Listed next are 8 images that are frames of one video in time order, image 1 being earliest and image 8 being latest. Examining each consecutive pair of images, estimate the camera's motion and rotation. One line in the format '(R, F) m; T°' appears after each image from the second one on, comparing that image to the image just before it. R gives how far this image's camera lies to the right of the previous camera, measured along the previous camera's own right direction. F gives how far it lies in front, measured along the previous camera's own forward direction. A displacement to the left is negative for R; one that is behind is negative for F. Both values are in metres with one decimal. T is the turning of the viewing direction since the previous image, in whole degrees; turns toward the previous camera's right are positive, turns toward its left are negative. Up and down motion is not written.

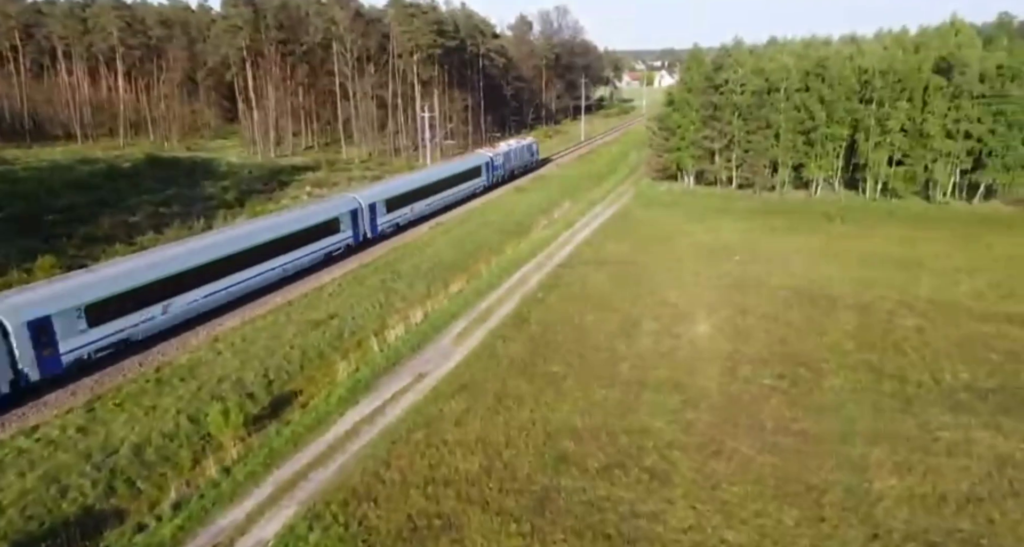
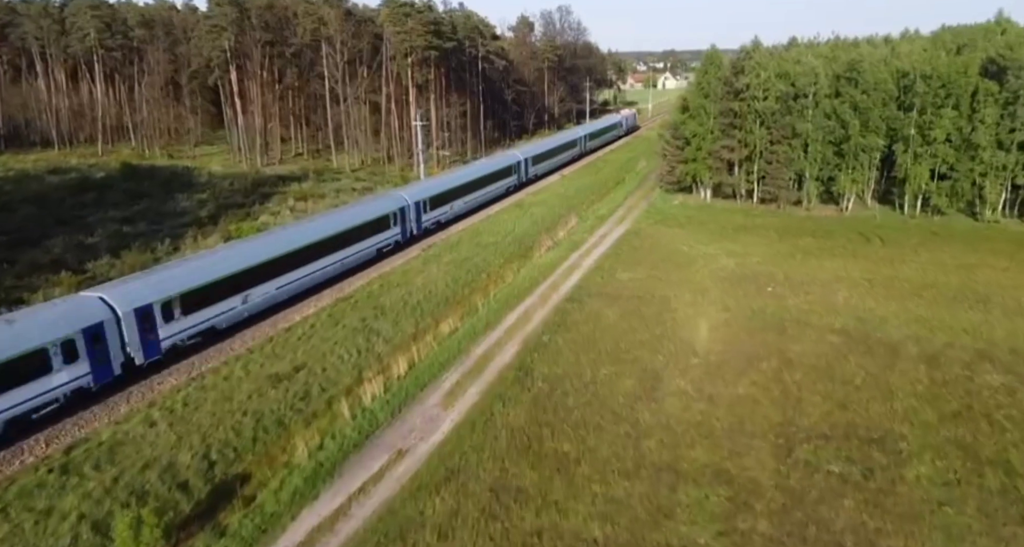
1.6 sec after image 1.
(0.0, +3.3) m; 0°
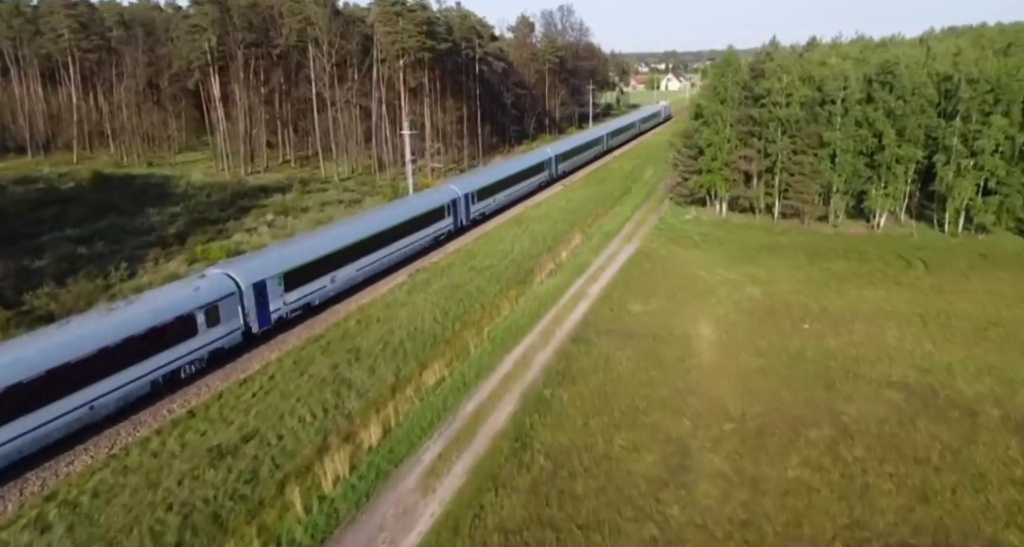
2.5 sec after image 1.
(+0.1, +3.0) m; 0°
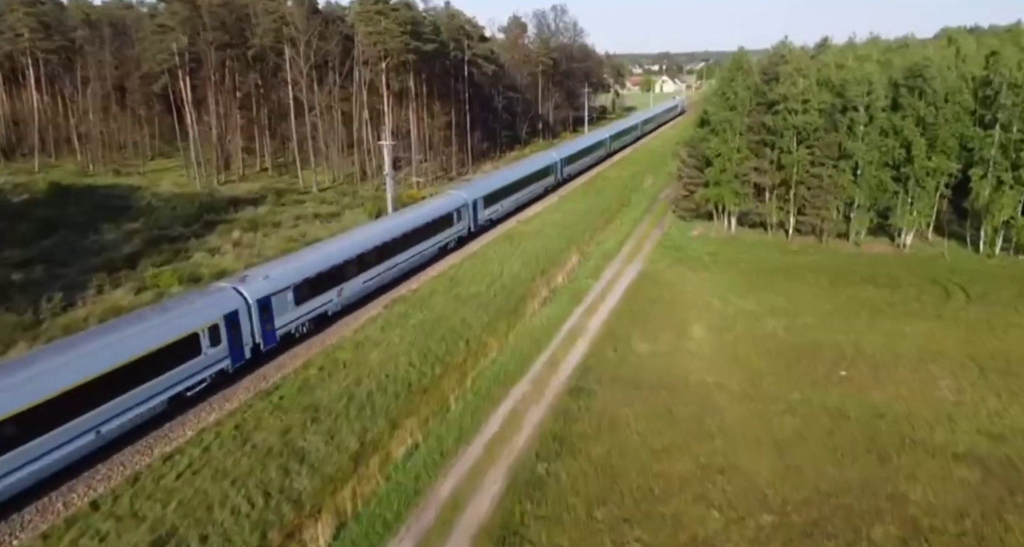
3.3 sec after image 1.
(+0.2, +2.9) m; +1°
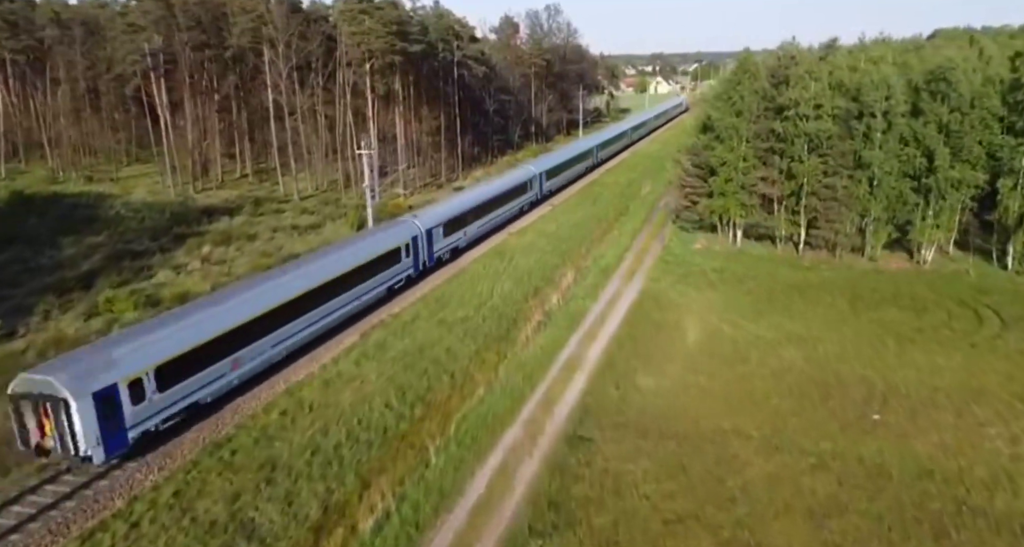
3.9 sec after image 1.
(+0.1, +2.1) m; +1°
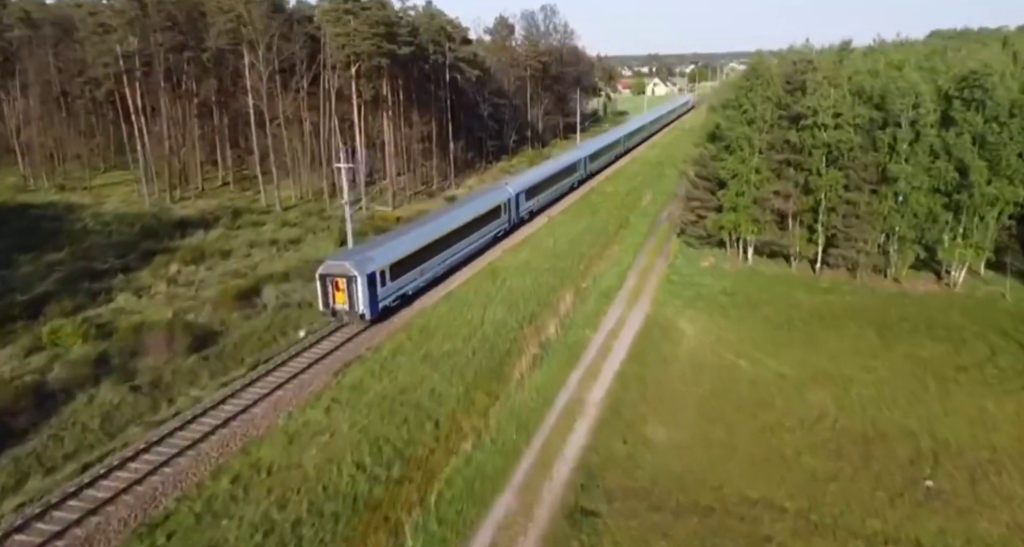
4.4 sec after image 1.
(+0.1, +2.2) m; 0°
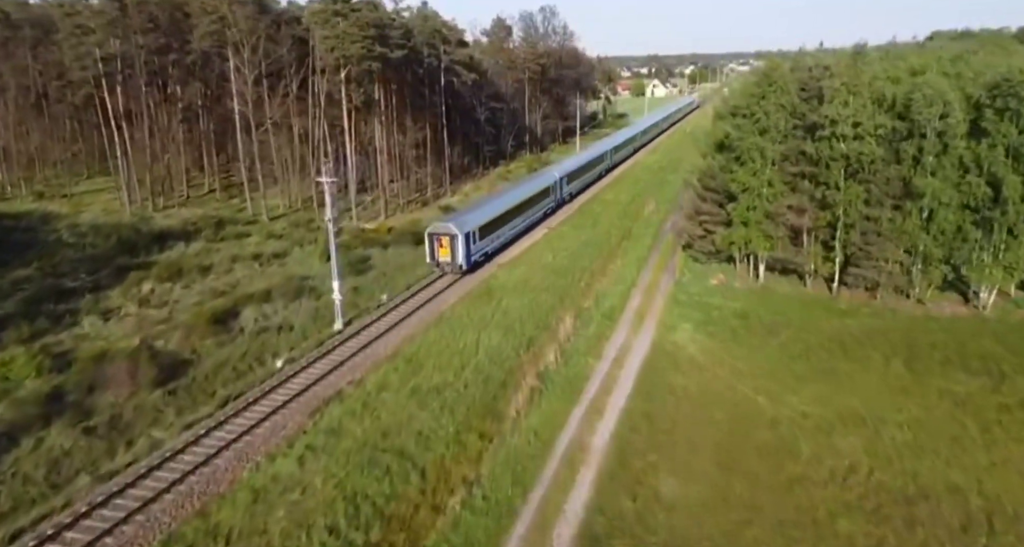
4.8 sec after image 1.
(+0.1, +1.7) m; 0°
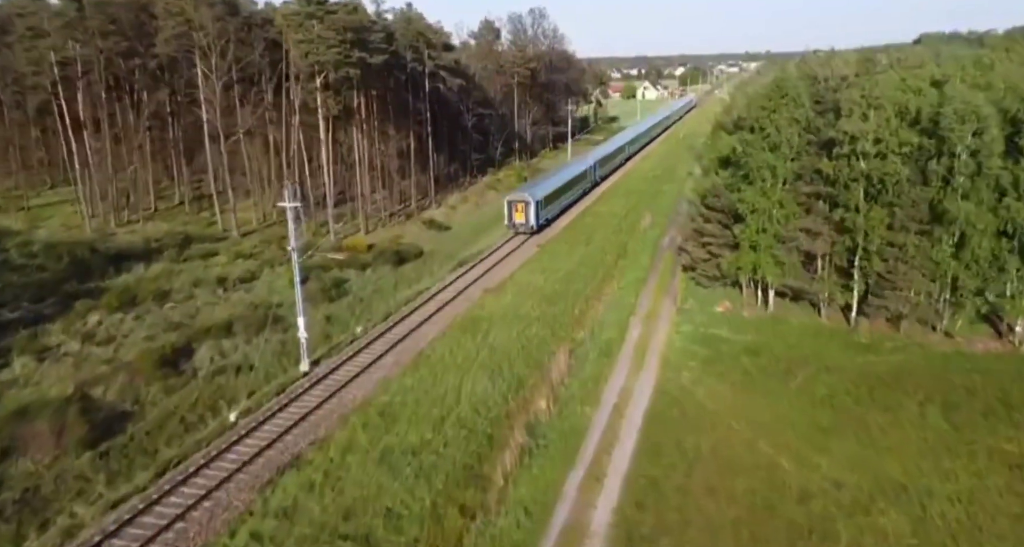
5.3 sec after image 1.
(+0.1, +2.3) m; +1°
